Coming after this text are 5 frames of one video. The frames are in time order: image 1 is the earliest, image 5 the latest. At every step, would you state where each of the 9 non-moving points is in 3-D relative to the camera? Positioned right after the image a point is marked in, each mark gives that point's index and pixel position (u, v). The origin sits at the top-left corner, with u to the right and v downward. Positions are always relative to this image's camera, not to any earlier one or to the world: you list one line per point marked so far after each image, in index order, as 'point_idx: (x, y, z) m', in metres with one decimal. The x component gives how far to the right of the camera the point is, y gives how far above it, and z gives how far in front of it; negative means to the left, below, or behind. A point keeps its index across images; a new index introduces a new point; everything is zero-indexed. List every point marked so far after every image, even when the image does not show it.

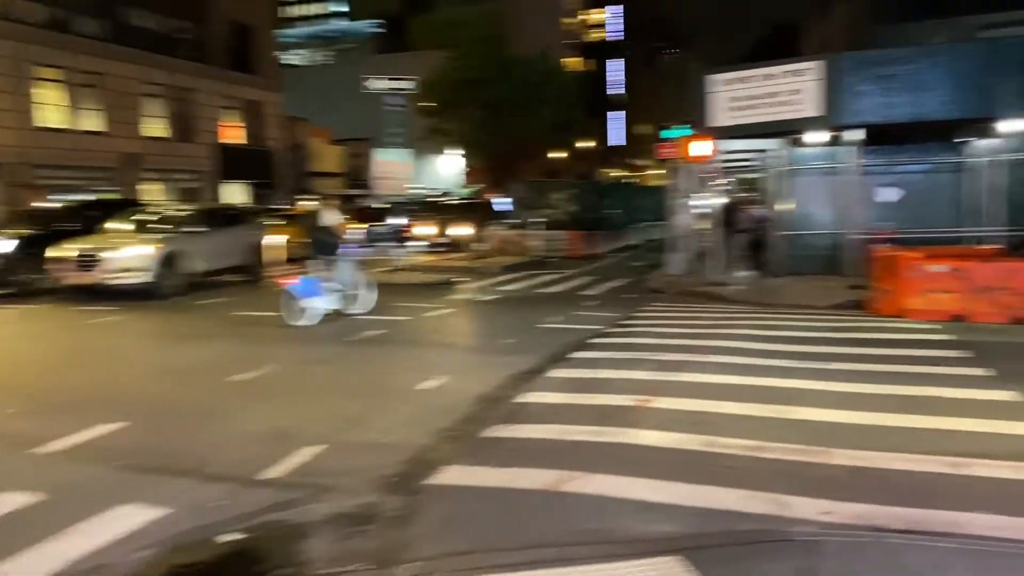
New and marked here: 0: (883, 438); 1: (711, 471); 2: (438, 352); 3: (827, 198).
0: (+3.0, -1.2, +6.5) m
1: (+1.4, -1.3, +5.8) m
2: (-0.9, -0.8, +10.1) m
3: (+7.4, +2.1, +18.9) m
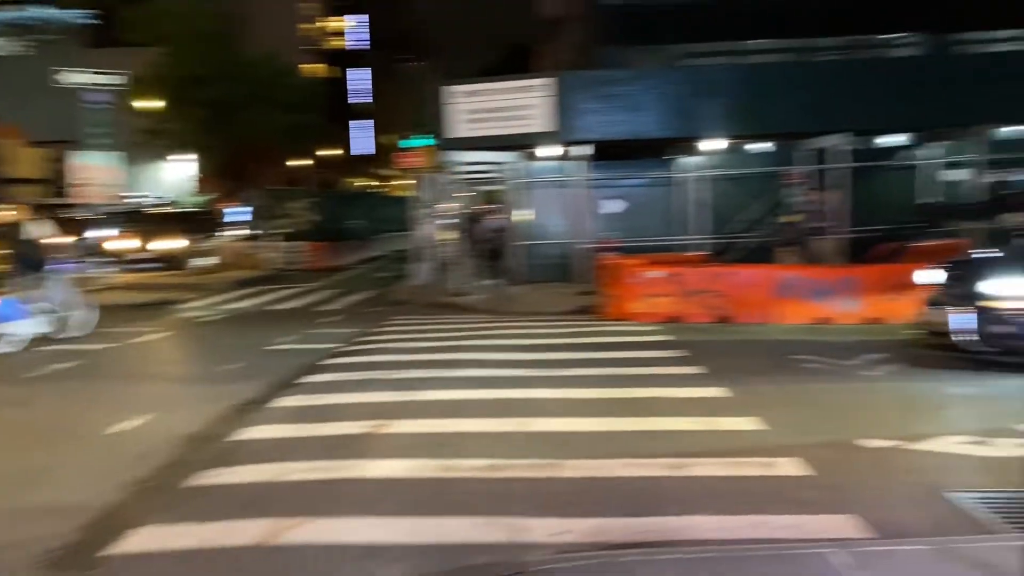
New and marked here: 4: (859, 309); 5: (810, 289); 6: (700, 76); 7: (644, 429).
0: (+0.8, -1.3, +6.6) m
1: (-0.4, -1.4, +5.4) m
2: (-4.0, -1.1, +8.8) m
3: (+1.1, +1.9, +19.7) m
4: (+5.6, -0.3, +12.8) m
5: (+4.8, 0.0, +13.0) m
6: (+4.1, +4.7, +17.6) m
7: (+1.1, -1.2, +7.0) m
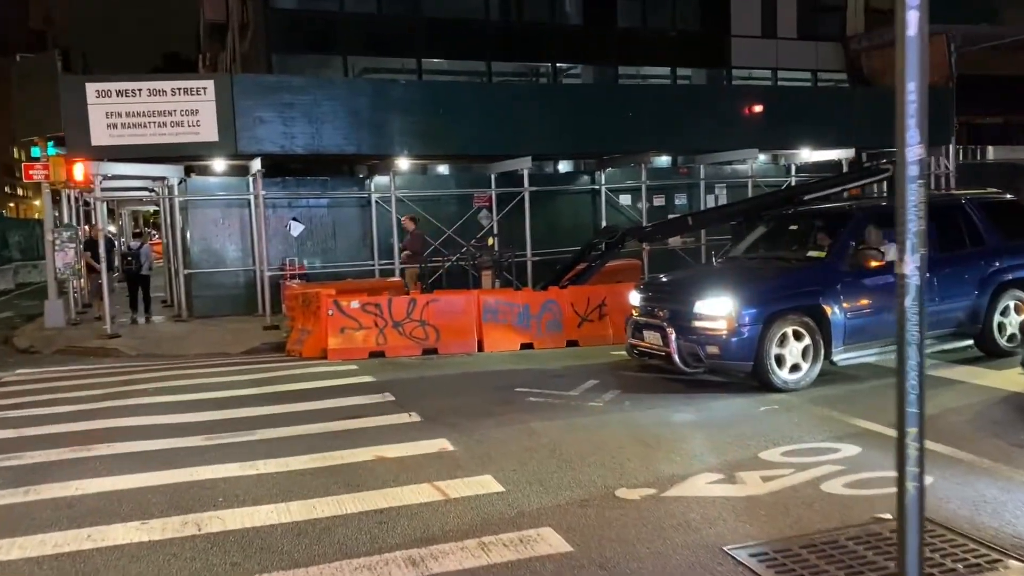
0: (-1.2, -1.6, +5.0) m
1: (-1.9, -1.7, +3.4) m
2: (-6.5, -1.6, +5.2) m
3: (-6.0, +1.2, +17.3) m
4: (+0.8, -0.7, +12.6) m
5: (+0.1, -0.4, +12.5) m
6: (-2.6, +4.1, +16.6) m
7: (-1.0, -1.5, +5.5) m
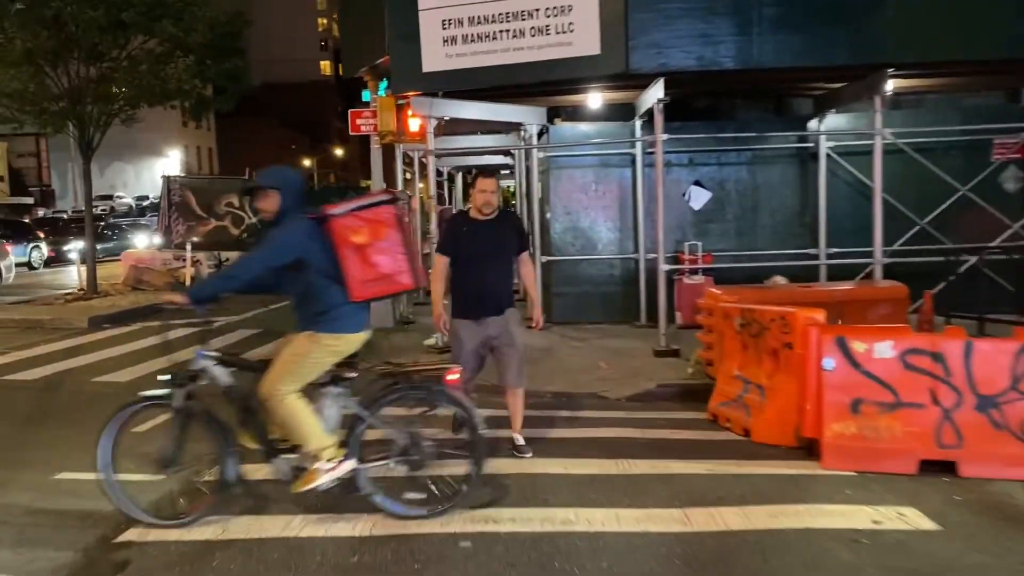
0: (+0.8, -1.9, -1.3) m
1: (-0.5, -2.0, -2.5) m
2: (-4.0, -1.7, +1.0) m
3: (+1.5, +1.3, +11.8) m
4: (+5.7, -1.0, +4.7) m
5: (+5.0, -0.7, +4.9) m
6: (+4.4, +4.0, +9.6) m
7: (+1.1, -1.9, -0.9) m
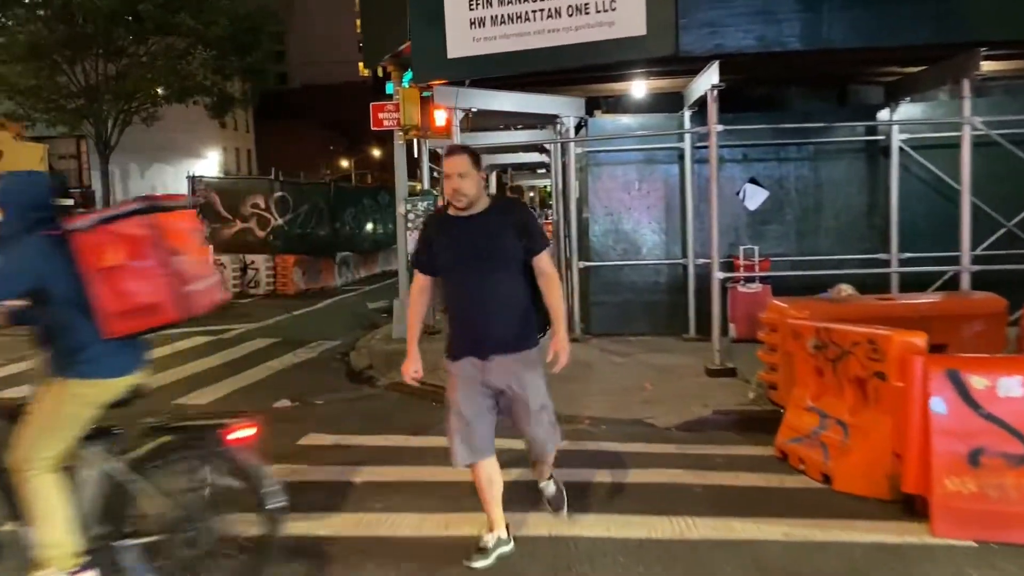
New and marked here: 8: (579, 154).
0: (+0.6, -2.0, -2.4) m
1: (-0.8, -2.2, -3.5) m
2: (-4.1, -1.8, +0.2) m
3: (+1.9, +1.1, +10.7) m
4: (+5.8, -1.1, +3.4) m
5: (+5.1, -0.8, +3.7) m
6: (+4.8, +3.9, +8.4) m
7: (+0.9, -2.0, -2.0) m
8: (+0.9, +1.7, +10.4) m
